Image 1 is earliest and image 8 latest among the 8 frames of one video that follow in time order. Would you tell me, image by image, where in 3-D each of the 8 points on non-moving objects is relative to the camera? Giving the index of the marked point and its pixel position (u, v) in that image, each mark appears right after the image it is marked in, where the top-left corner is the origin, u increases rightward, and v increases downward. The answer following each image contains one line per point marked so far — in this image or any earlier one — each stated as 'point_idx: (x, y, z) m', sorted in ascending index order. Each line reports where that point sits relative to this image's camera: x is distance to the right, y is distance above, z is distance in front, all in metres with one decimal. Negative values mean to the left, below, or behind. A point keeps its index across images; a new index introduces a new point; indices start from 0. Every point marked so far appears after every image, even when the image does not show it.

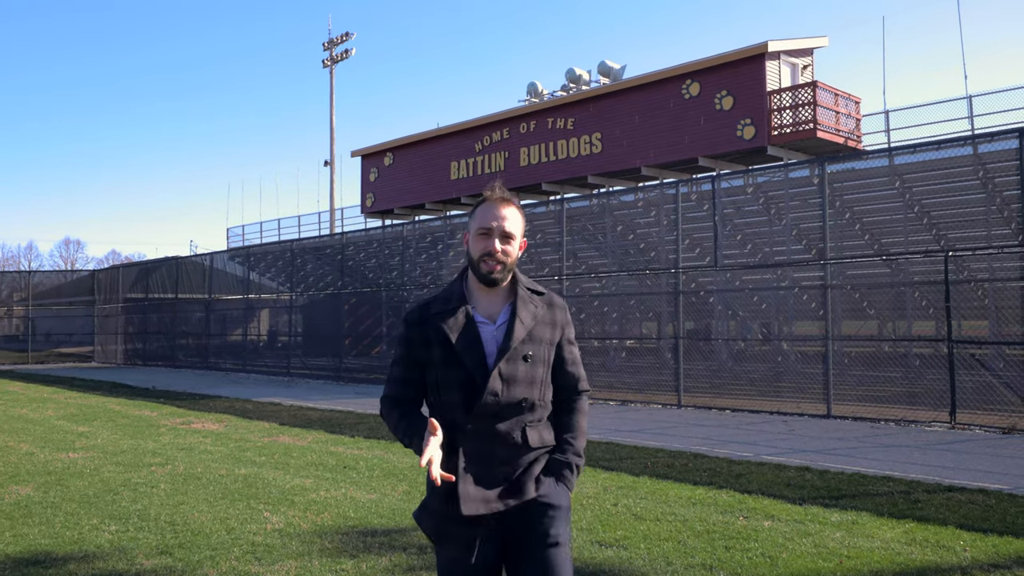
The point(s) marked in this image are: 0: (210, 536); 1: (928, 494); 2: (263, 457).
0: (-1.9, -1.6, +5.2) m
1: (+3.2, -1.6, +6.4) m
2: (-2.5, -1.7, +8.4) m
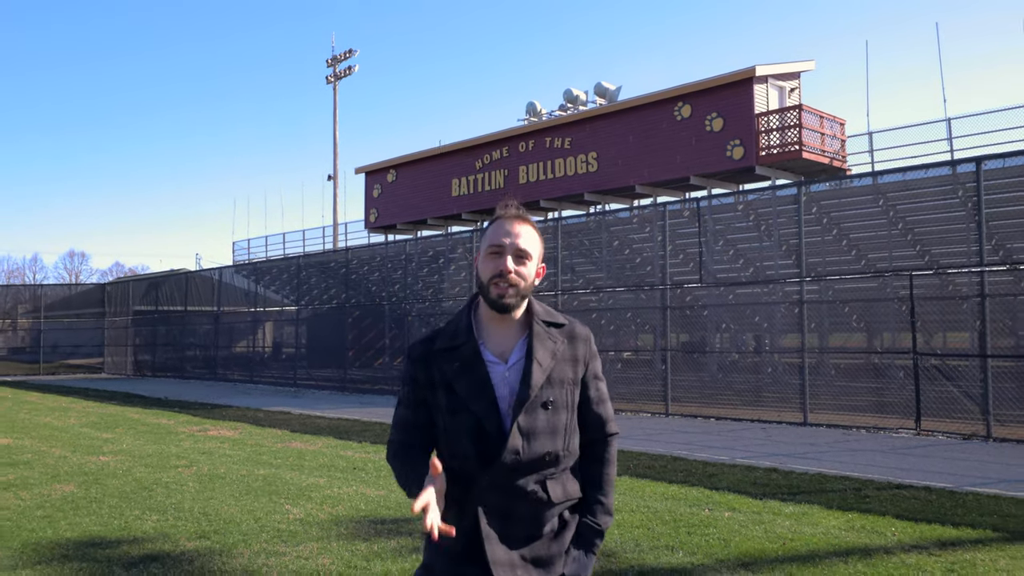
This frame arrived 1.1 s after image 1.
0: (-2.0, -1.7, +6.0) m
1: (+3.2, -1.7, +7.1) m
2: (-2.6, -1.9, +9.1) m
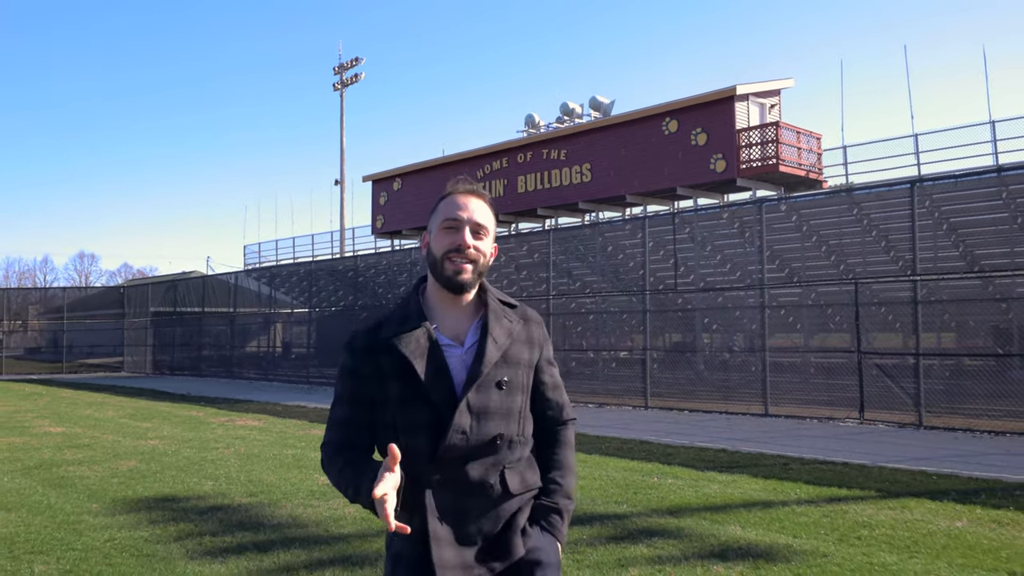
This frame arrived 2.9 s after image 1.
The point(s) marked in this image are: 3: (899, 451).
0: (-2.1, -1.8, +7.5) m
1: (+3.0, -1.8, +8.6) m
2: (-2.7, -2.0, +10.6) m
3: (+4.5, -1.9, +9.7) m
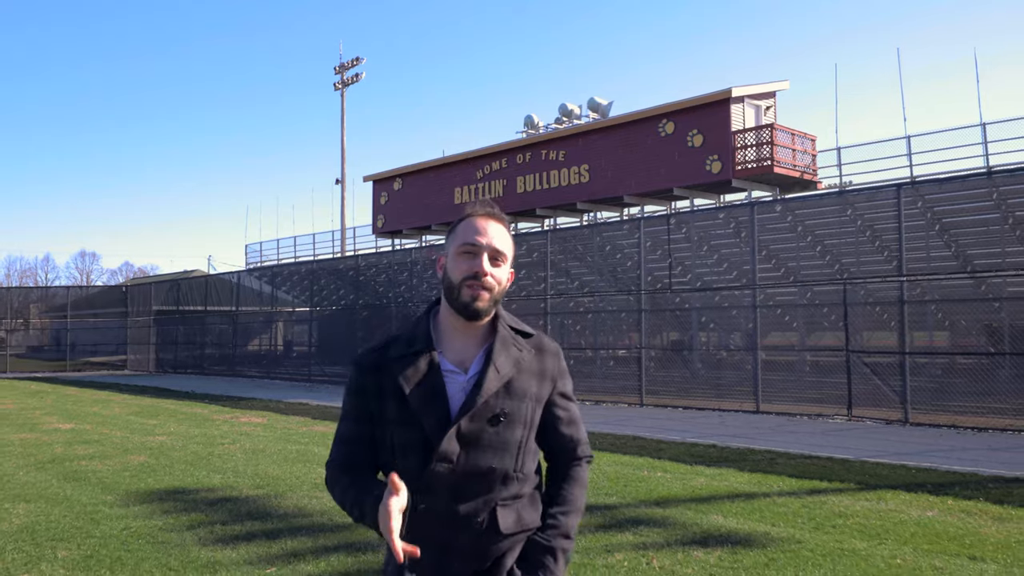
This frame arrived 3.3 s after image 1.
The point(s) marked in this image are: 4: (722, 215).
0: (-2.2, -1.8, +7.8) m
1: (+3.0, -1.9, +8.9) m
2: (-2.8, -2.0, +11.0) m
3: (+4.5, -1.9, +10.0) m
4: (+4.1, +1.5, +16.0) m
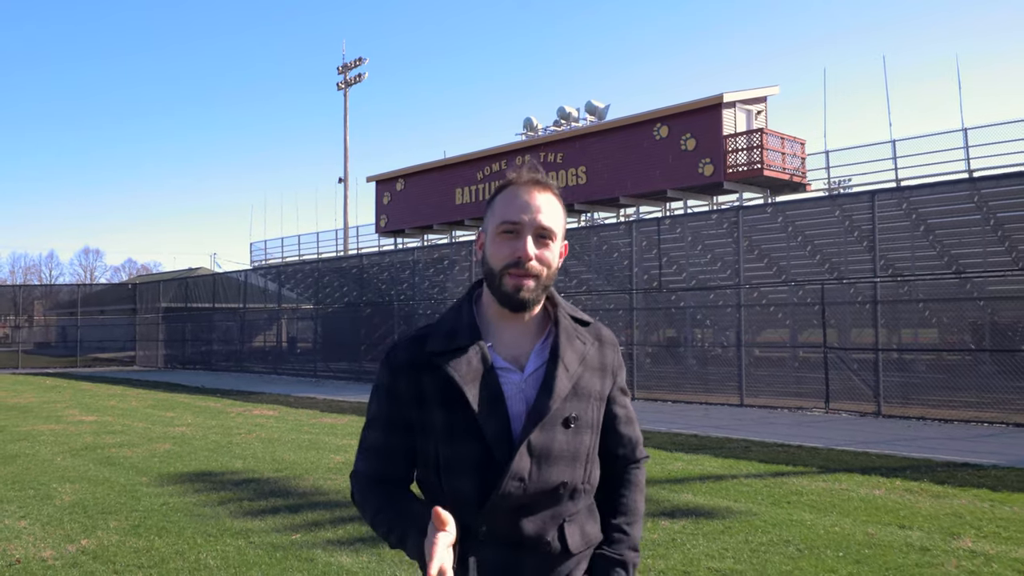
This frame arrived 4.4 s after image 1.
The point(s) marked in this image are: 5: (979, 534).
0: (-2.2, -1.8, +8.6) m
1: (+2.9, -1.9, +9.7) m
2: (-2.8, -2.0, +11.7) m
3: (+4.4, -1.9, +10.8) m
4: (+4.1, +1.5, +16.7) m
5: (+3.1, -1.6, +5.5) m
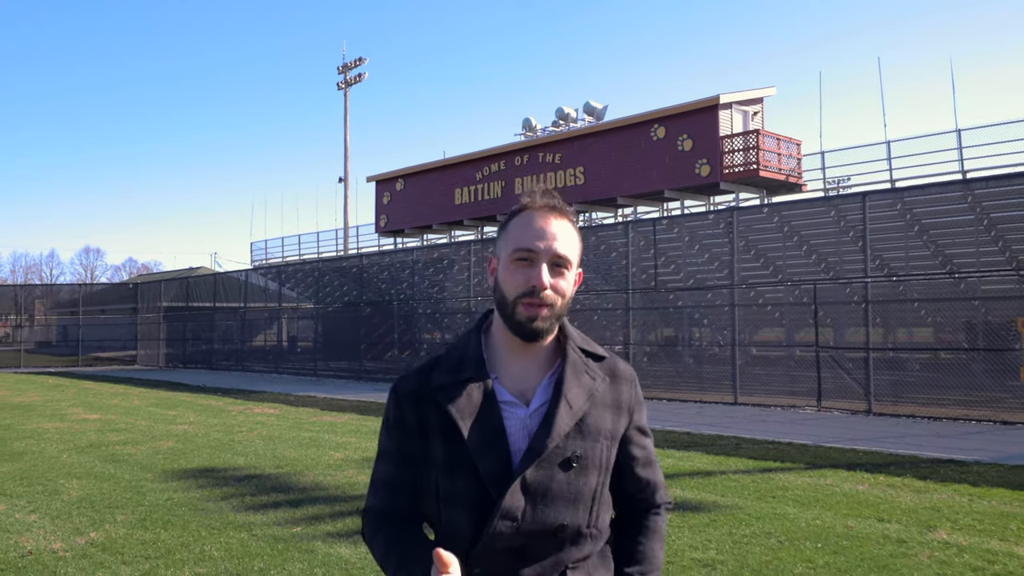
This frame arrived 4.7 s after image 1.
0: (-2.3, -1.9, +8.8) m
1: (+2.9, -1.9, +9.9) m
2: (-2.8, -2.0, +12.0) m
3: (+4.4, -1.9, +11.0) m
4: (+4.1, +1.5, +16.9) m
5: (+3.1, -1.7, +5.7) m
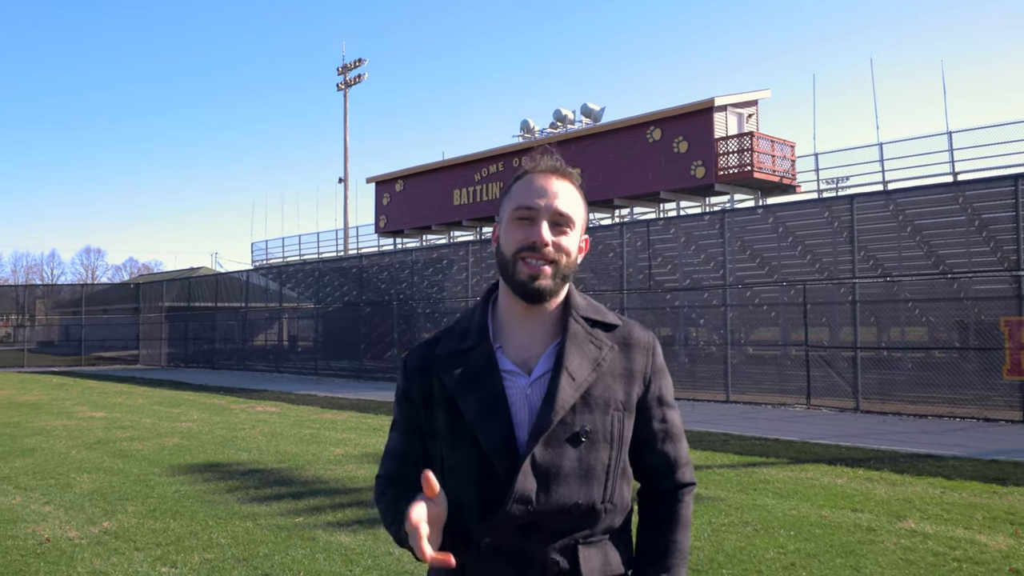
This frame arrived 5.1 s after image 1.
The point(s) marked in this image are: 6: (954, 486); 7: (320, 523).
0: (-2.3, -1.9, +9.1) m
1: (+2.8, -1.9, +10.2) m
2: (-2.9, -2.0, +12.3) m
3: (+4.3, -2.0, +11.3) m
4: (+4.0, +1.5, +17.2) m
5: (+3.0, -1.7, +6.0) m
6: (+3.8, -1.7, +7.0) m
7: (-1.4, -1.7, +6.0) m
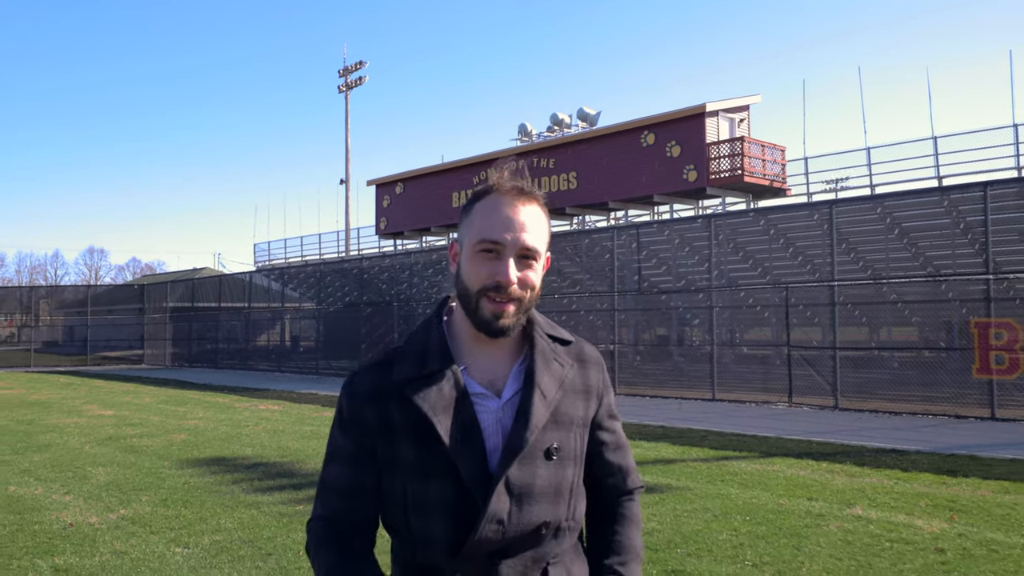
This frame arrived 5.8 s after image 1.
0: (-2.5, -1.9, +9.7) m
1: (+2.7, -1.9, +10.7) m
2: (-3.0, -2.1, +12.8) m
3: (+4.2, -2.0, +11.8) m
4: (+3.9, +1.4, +17.8) m
5: (+2.9, -1.7, +6.5) m
6: (+3.7, -1.8, +7.6) m
7: (-1.5, -1.8, +6.6) m
